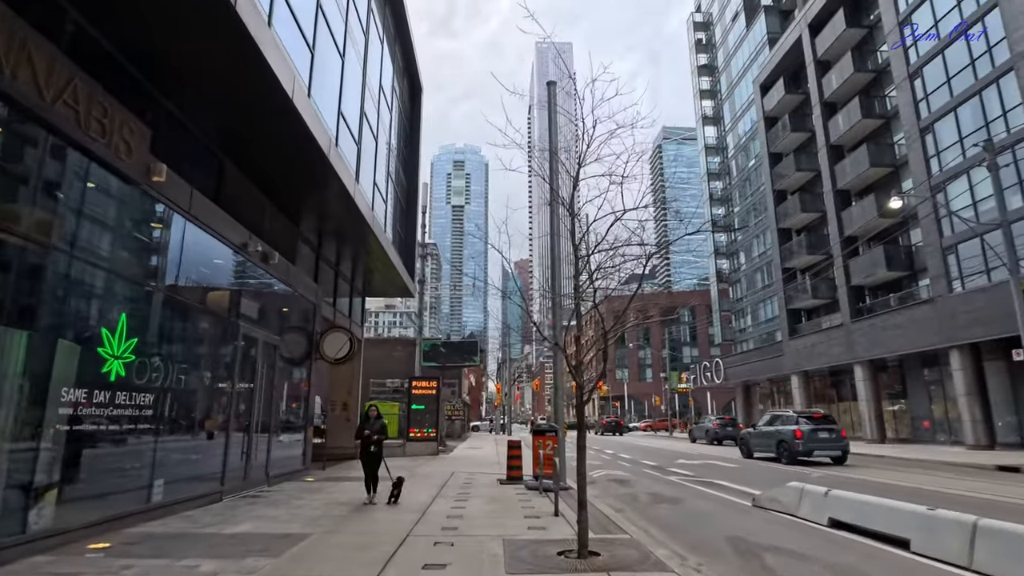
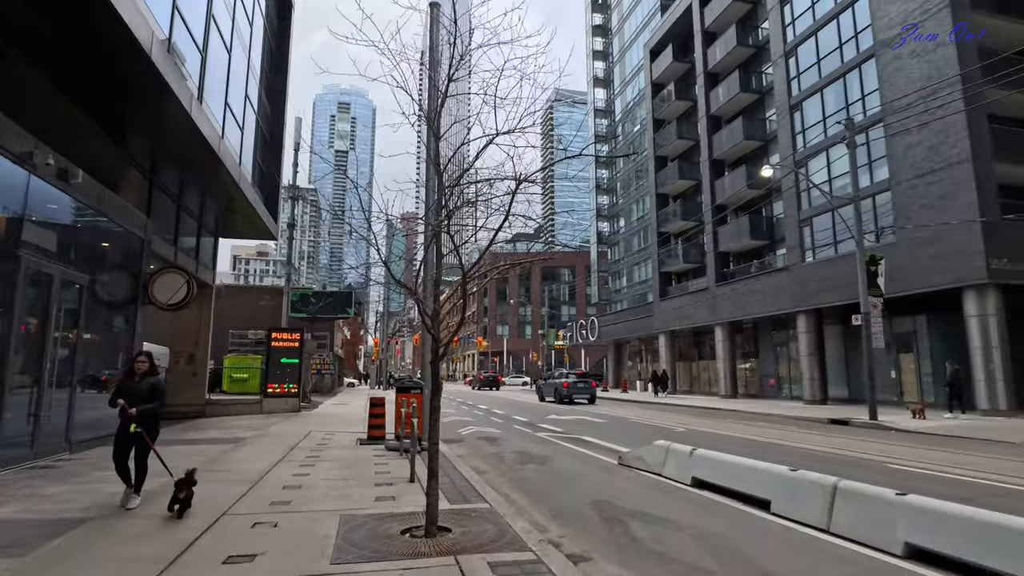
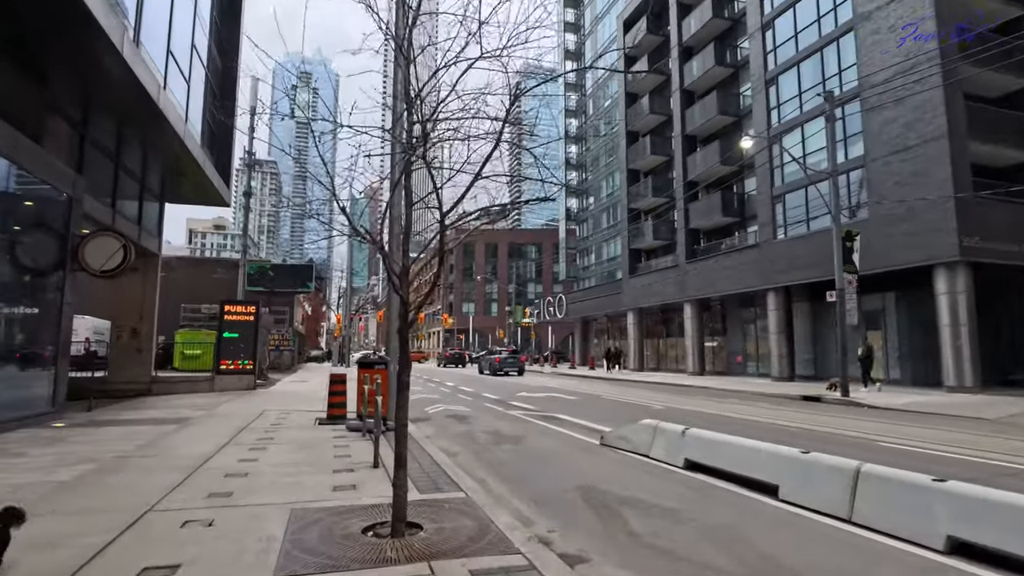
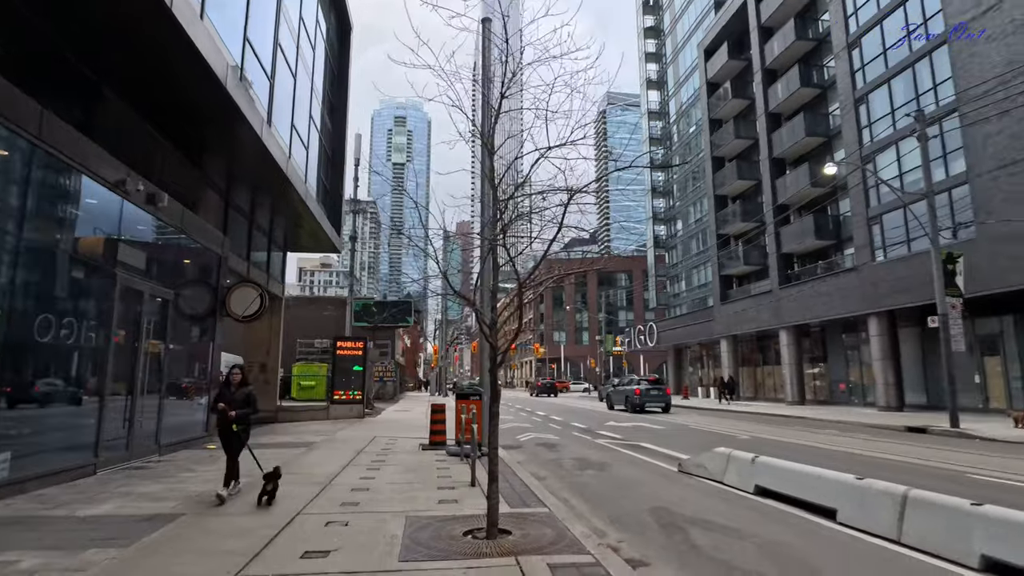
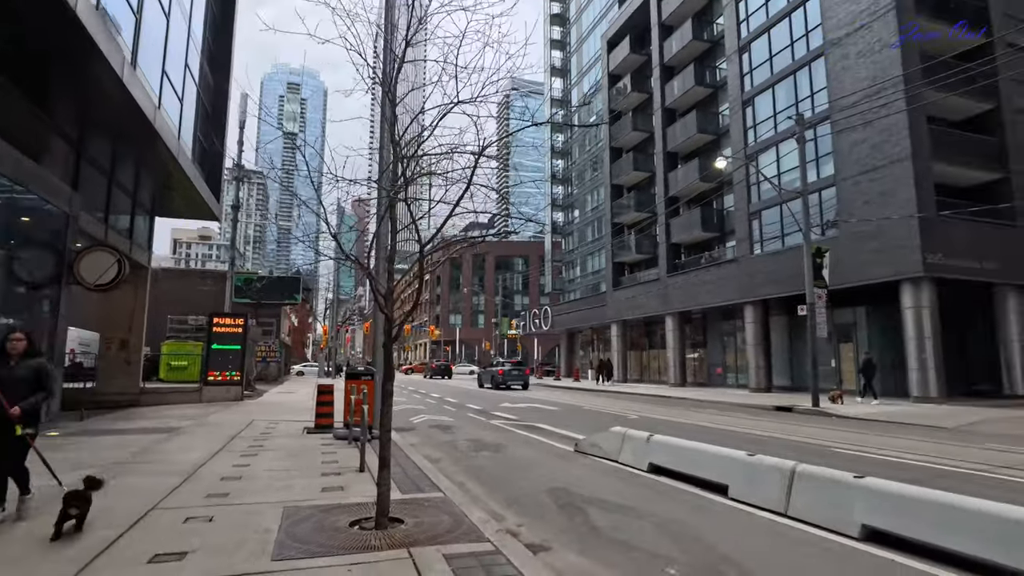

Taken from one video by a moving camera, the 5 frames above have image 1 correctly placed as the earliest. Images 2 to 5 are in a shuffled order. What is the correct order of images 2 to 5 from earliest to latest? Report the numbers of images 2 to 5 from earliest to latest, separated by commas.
4, 2, 5, 3
